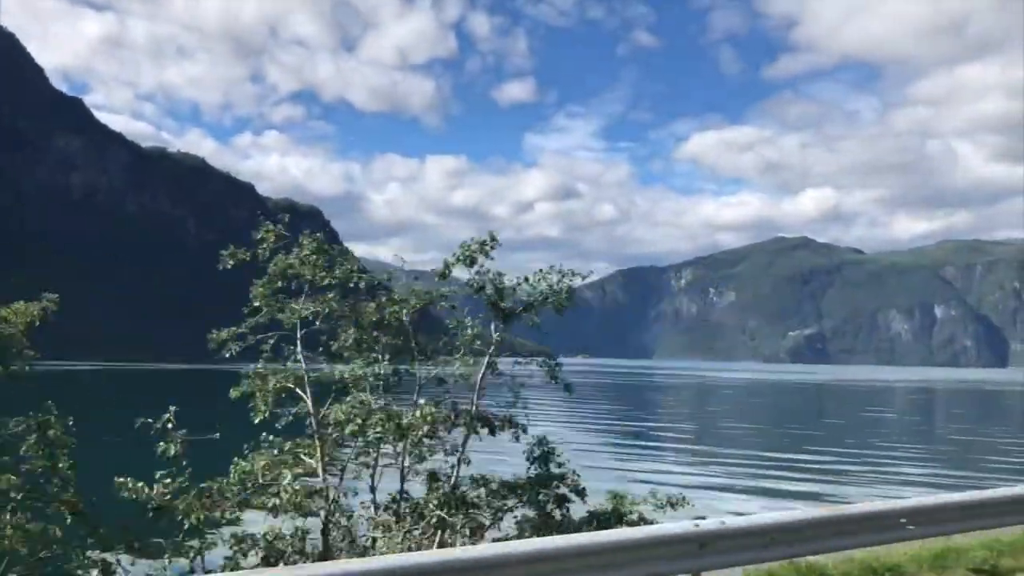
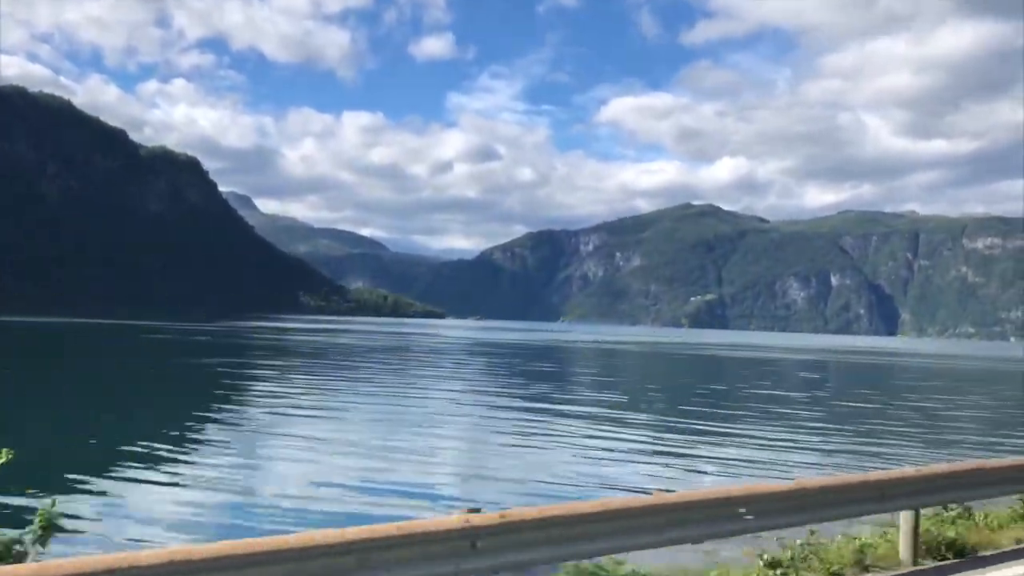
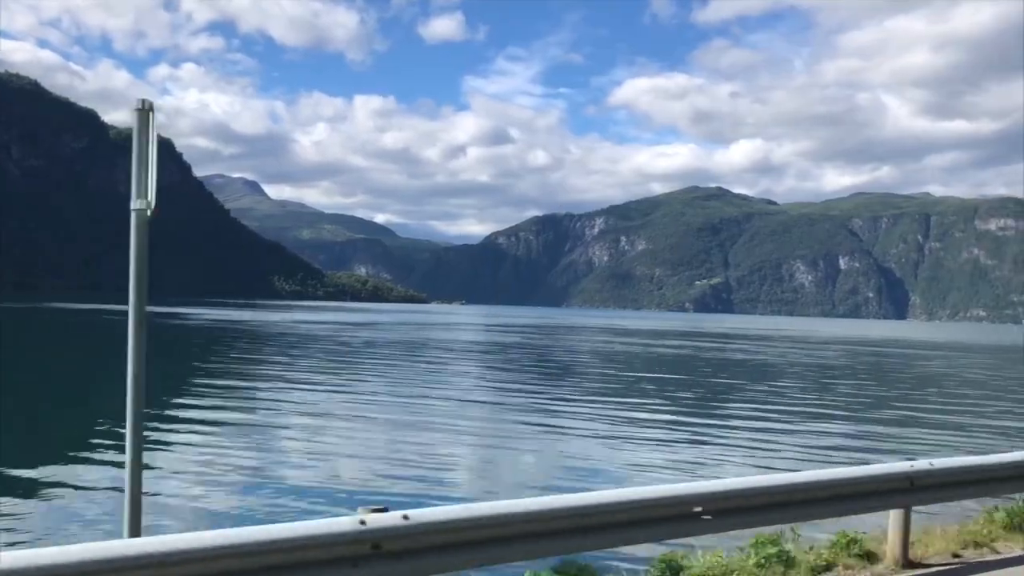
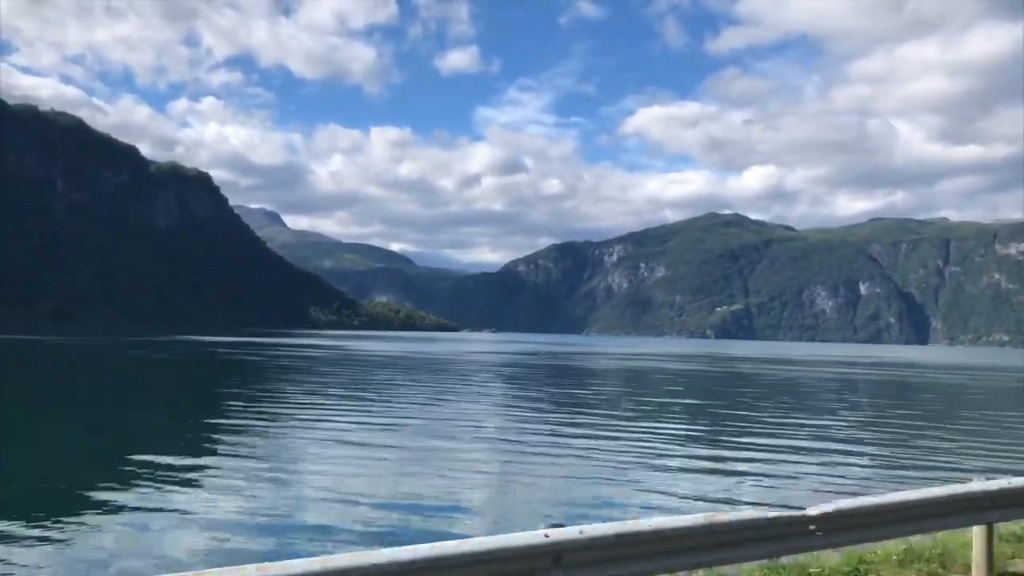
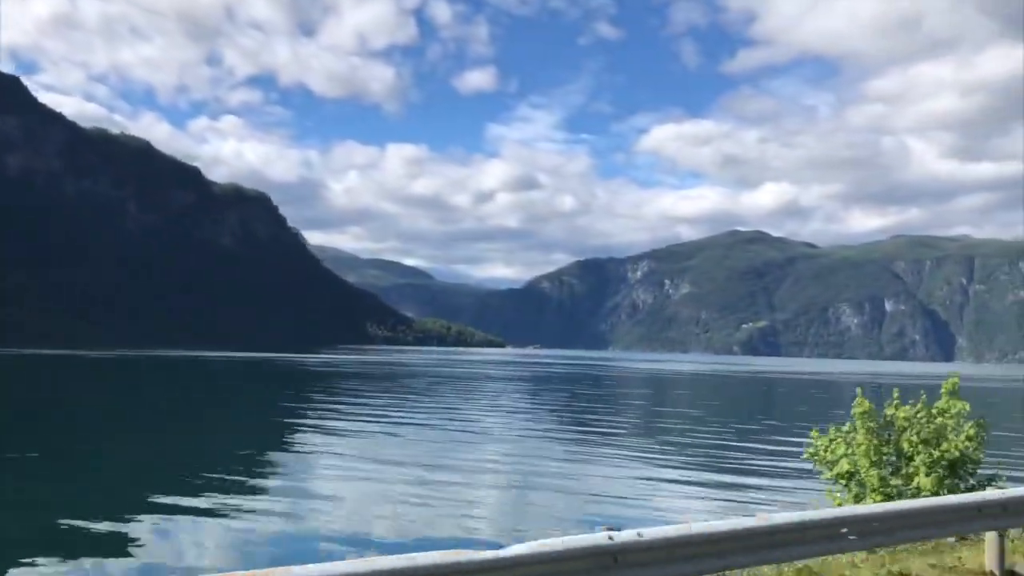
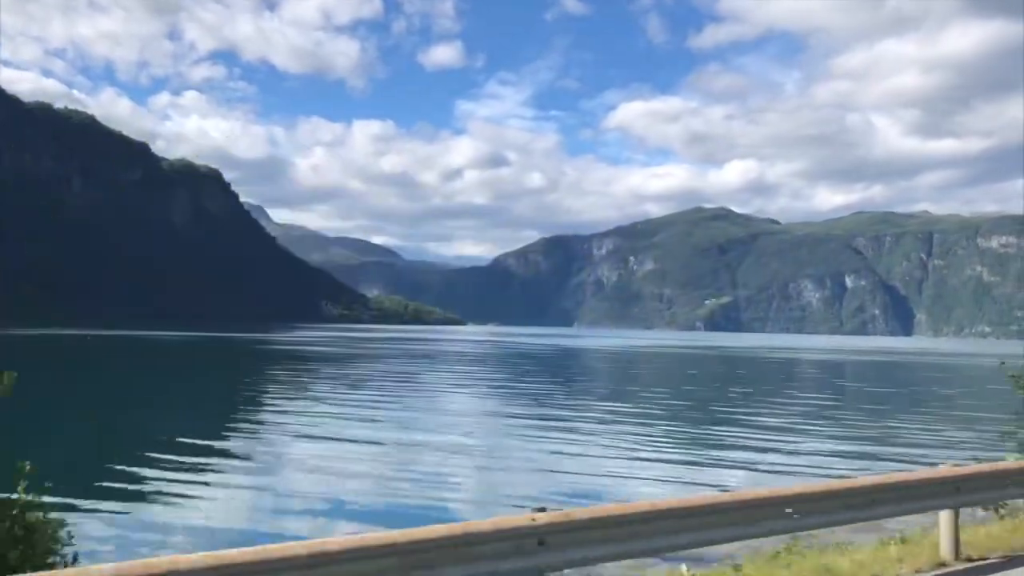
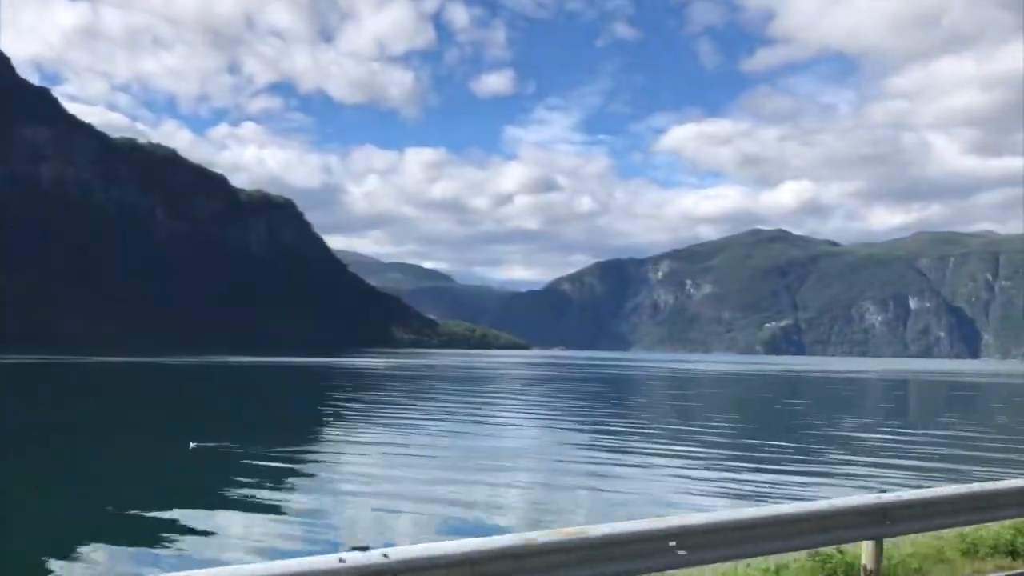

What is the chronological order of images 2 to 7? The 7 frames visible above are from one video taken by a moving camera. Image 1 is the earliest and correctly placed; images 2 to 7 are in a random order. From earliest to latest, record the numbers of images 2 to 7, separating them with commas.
7, 5, 6, 2, 4, 3
